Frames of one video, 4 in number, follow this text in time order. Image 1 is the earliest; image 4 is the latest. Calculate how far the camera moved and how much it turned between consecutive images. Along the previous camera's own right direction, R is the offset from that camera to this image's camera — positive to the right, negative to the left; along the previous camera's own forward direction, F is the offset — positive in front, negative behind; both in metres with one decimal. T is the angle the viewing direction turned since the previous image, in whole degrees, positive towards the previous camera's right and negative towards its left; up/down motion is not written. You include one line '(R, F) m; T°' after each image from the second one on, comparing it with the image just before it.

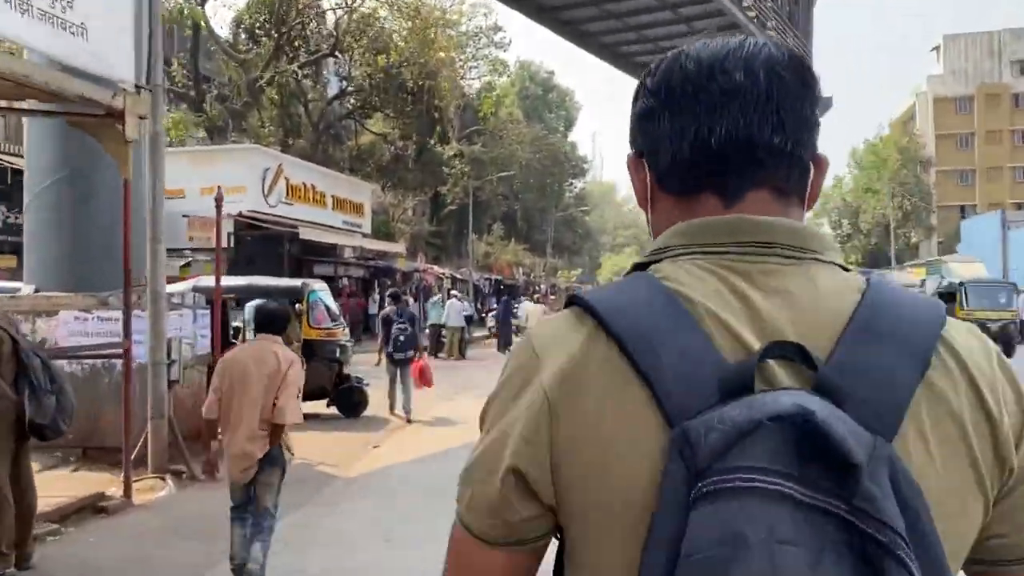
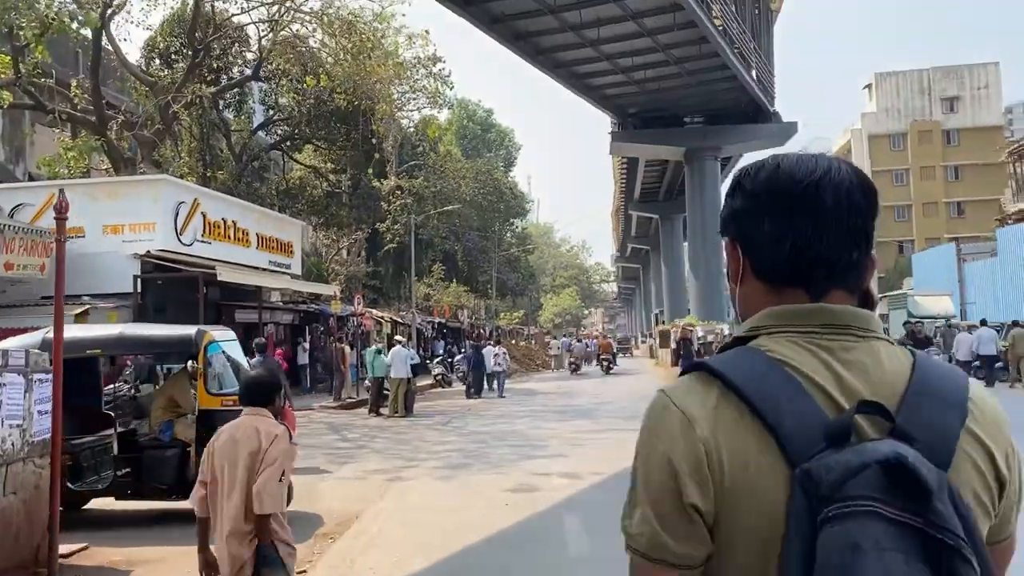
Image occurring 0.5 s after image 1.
(-0.3, +2.5) m; +4°
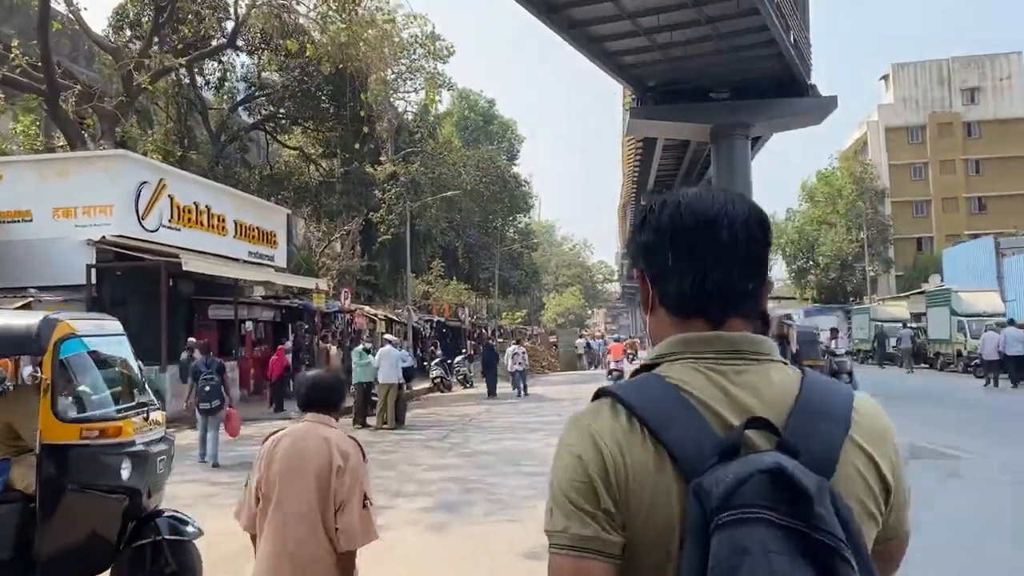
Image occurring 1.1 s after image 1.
(-0.2, +2.6) m; 0°
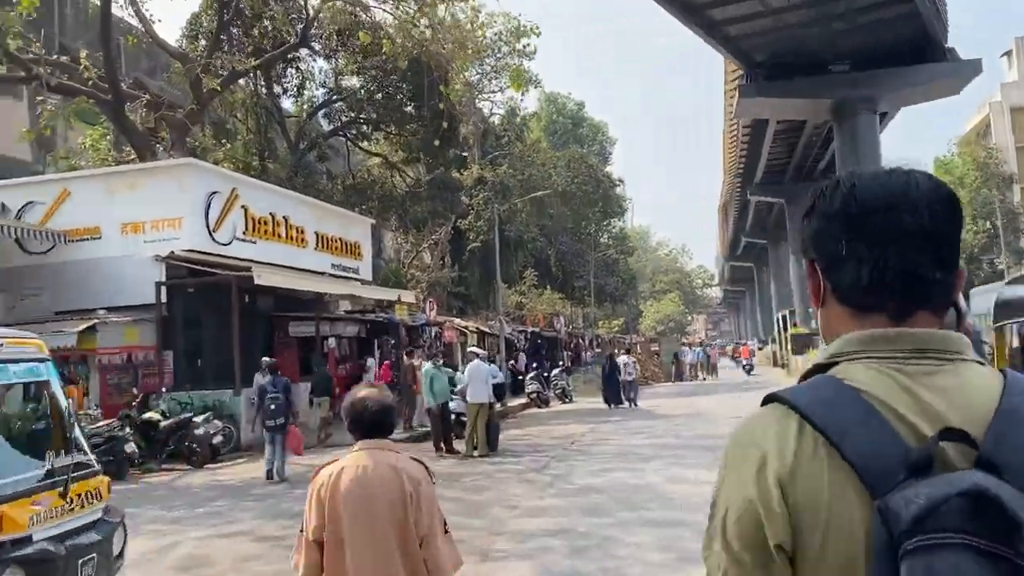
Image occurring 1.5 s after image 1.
(-0.2, +2.0) m; -6°
